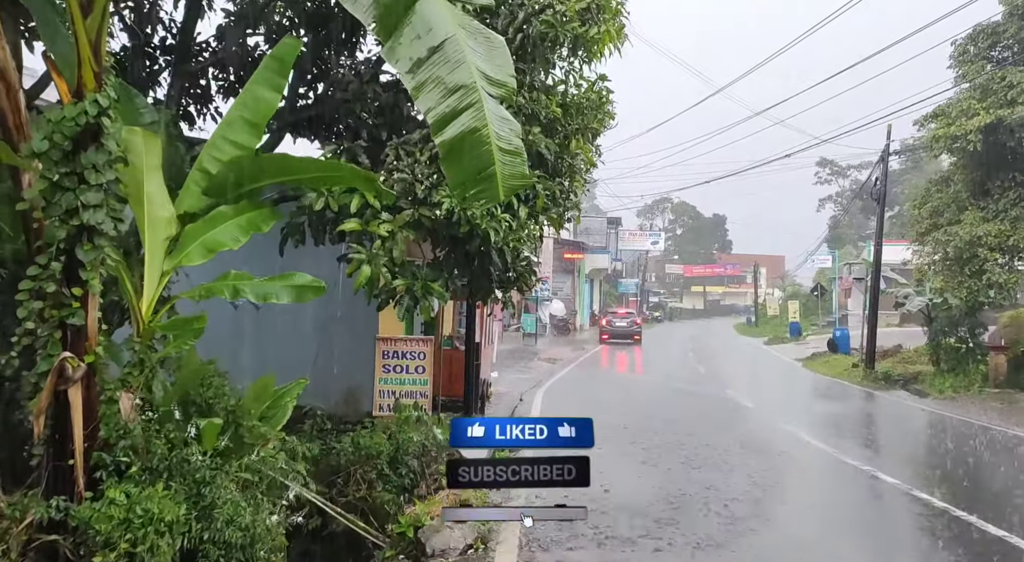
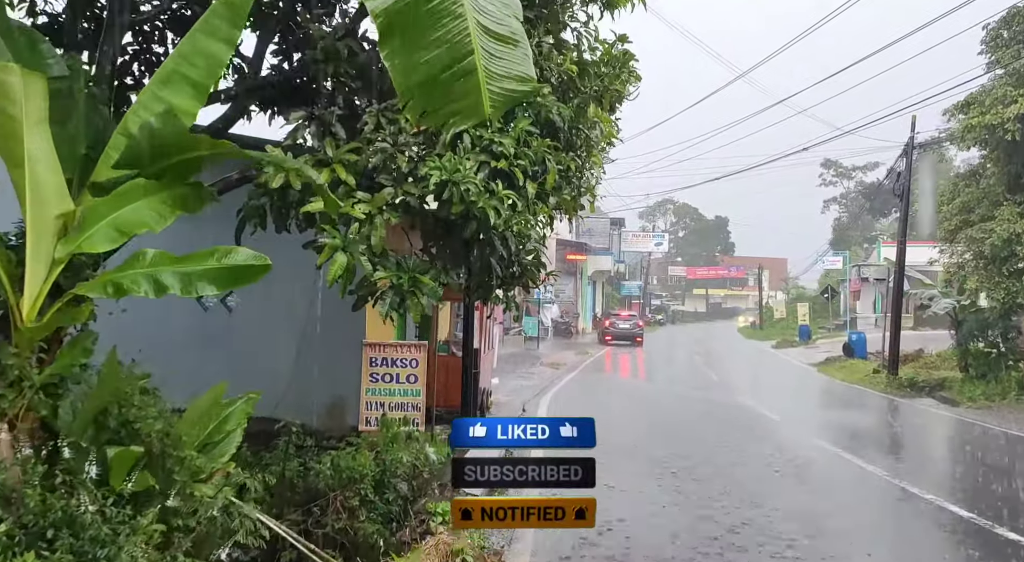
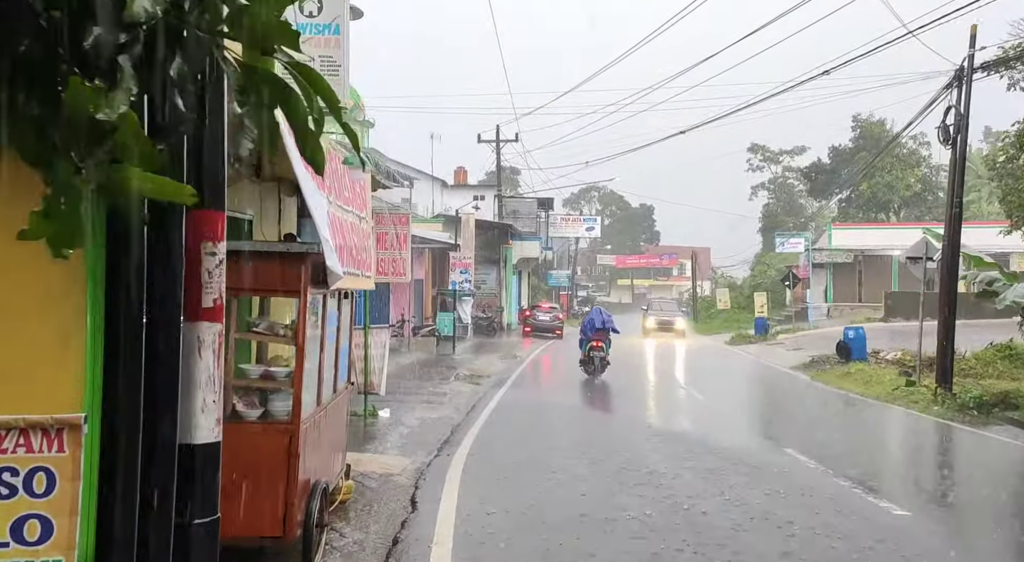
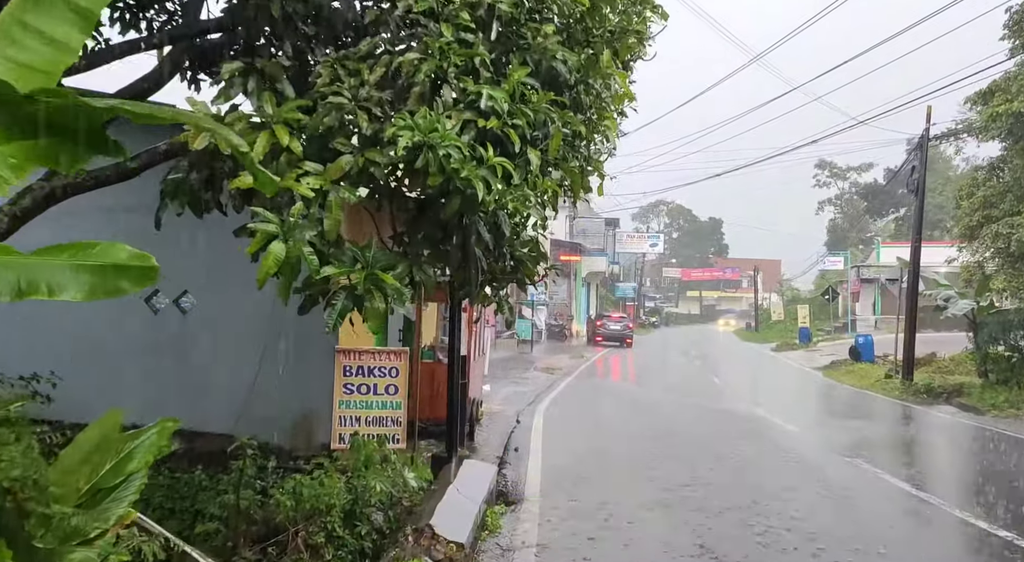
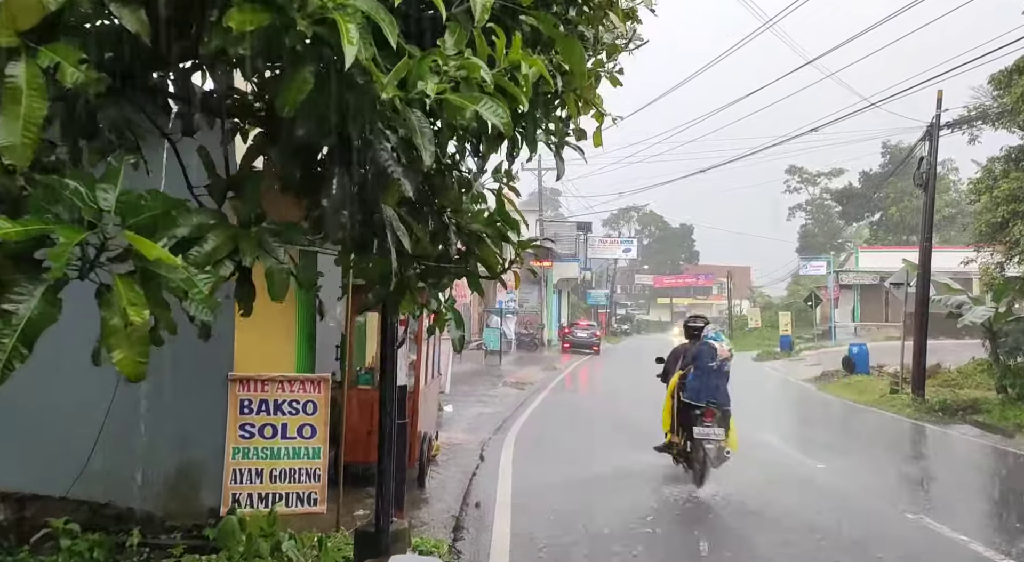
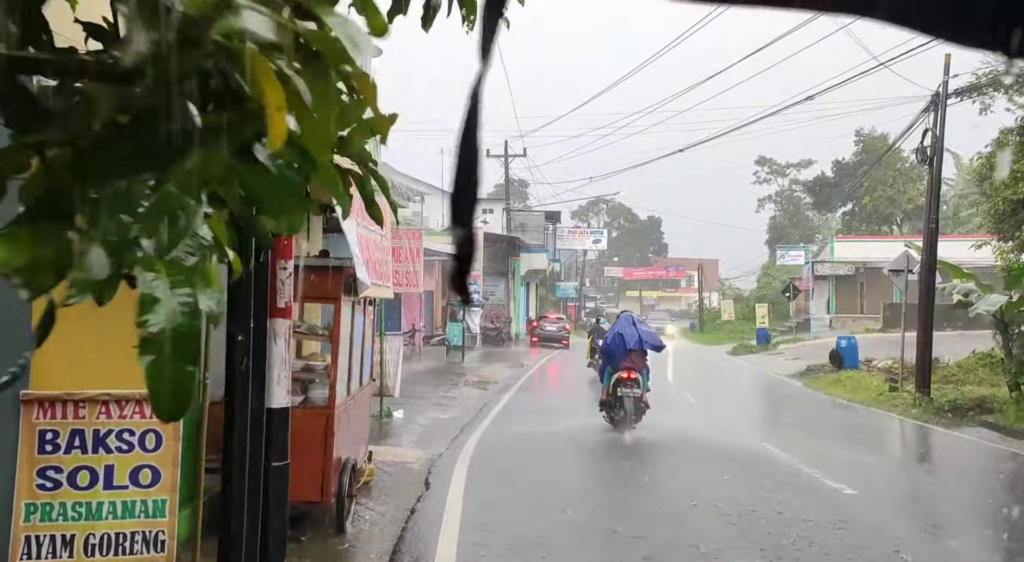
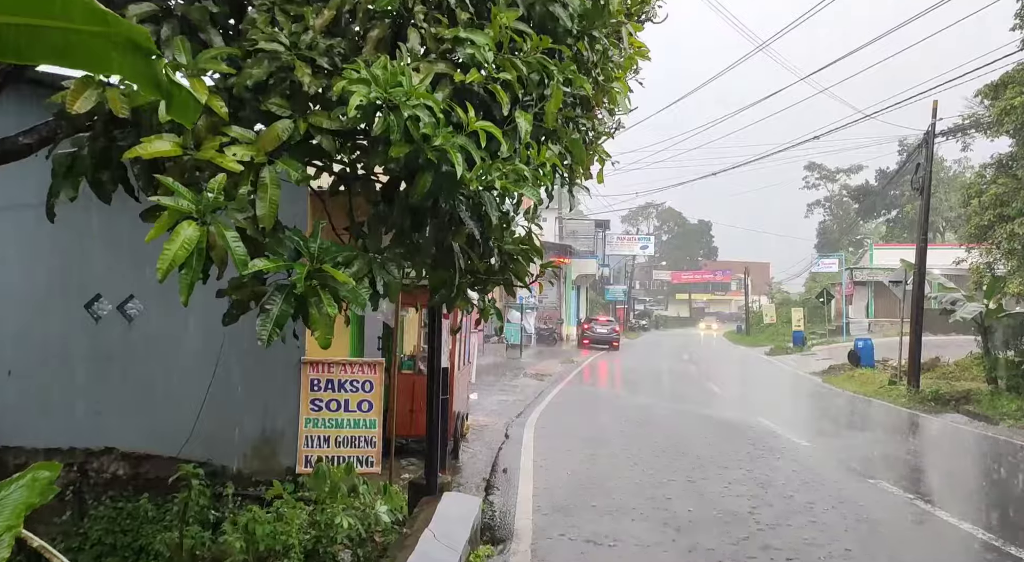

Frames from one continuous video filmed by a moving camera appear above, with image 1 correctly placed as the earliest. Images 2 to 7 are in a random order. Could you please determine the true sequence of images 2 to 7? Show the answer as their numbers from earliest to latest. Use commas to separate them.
2, 4, 7, 5, 6, 3
